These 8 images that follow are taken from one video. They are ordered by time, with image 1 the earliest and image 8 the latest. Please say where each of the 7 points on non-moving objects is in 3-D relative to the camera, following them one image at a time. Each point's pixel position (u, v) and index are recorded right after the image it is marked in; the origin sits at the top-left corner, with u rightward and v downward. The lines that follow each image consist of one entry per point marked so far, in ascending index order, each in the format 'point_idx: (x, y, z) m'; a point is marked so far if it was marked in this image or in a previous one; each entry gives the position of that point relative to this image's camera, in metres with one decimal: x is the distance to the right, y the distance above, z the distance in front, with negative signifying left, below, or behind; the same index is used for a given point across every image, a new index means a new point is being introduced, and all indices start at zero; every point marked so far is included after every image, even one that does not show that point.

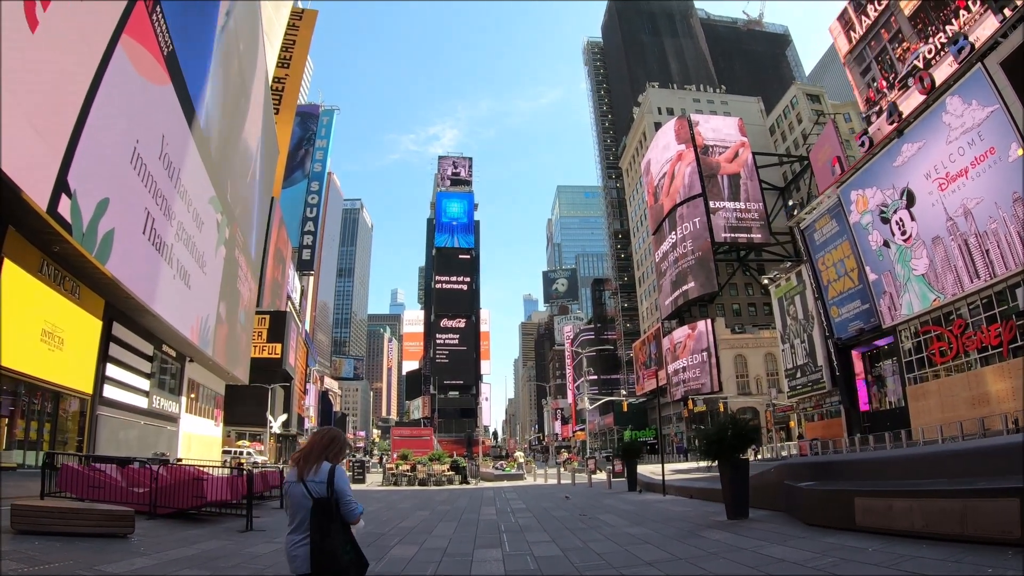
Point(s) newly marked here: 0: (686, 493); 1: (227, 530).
0: (+4.4, -5.1, +14.0) m
1: (-5.4, -4.6, +10.7) m
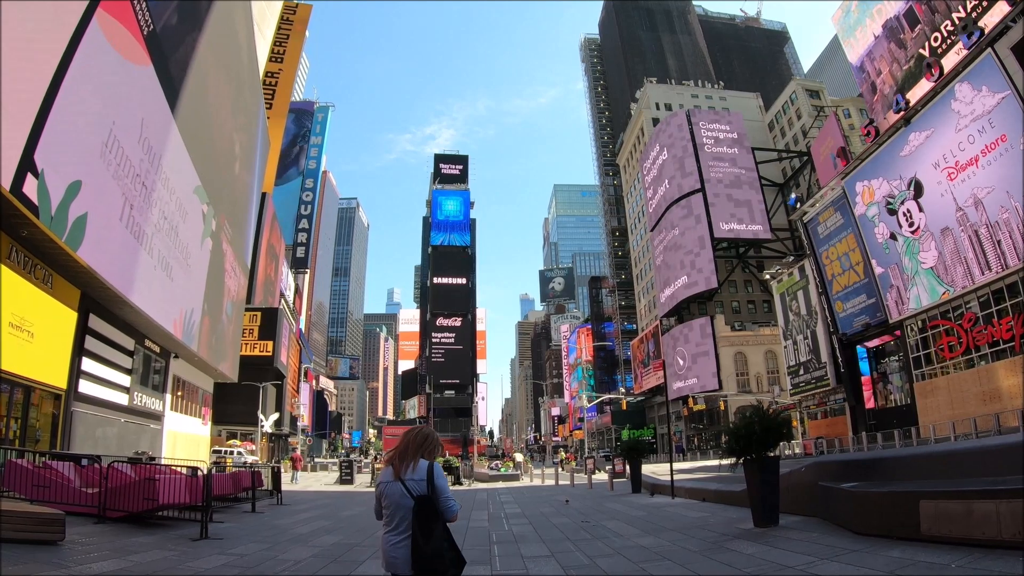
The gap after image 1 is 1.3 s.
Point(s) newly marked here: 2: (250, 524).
0: (+4.2, -4.7, +12.8) m
1: (-5.5, -4.2, +9.5) m
2: (-5.2, -4.5, +11.1) m
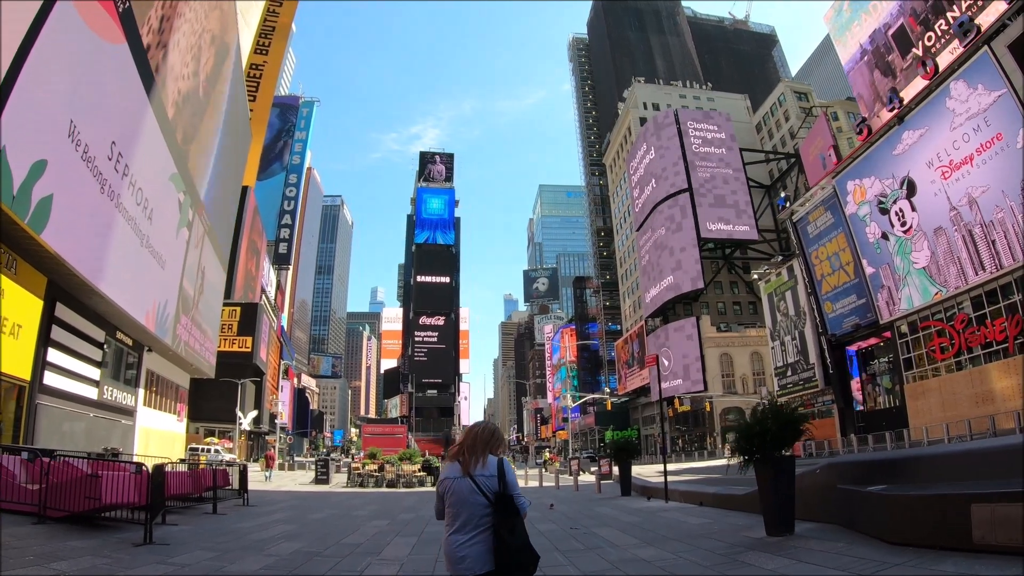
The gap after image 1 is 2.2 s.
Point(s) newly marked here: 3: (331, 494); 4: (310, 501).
0: (+3.9, -4.5, +11.9) m
1: (-5.8, -3.8, +8.4) m
2: (-5.5, -4.1, +10.0) m
3: (-6.3, -7.1, +19.6) m
4: (-5.8, -6.2, +16.6) m
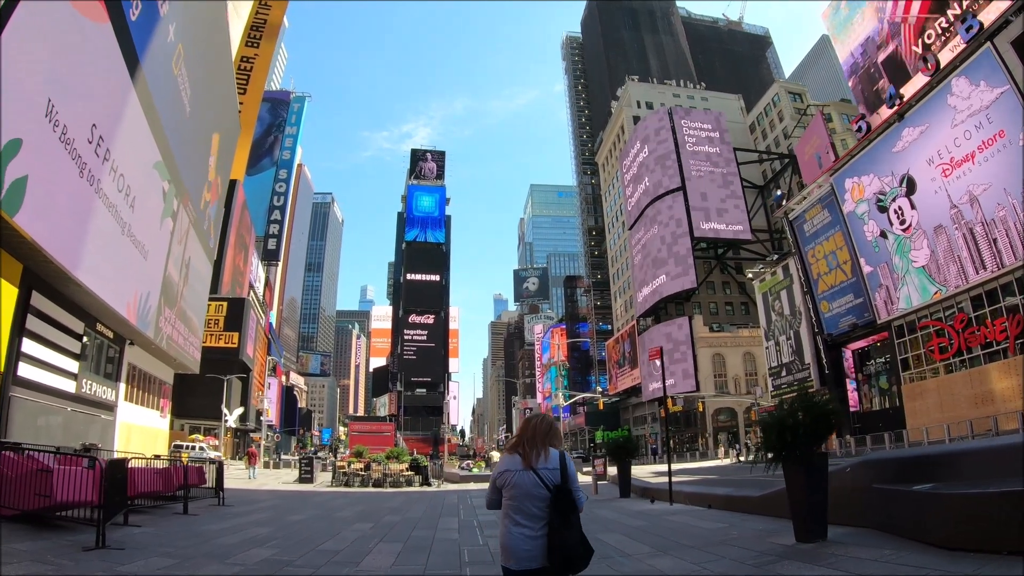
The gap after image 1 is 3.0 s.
0: (+3.8, -4.2, +11.2) m
1: (-5.8, -3.5, +7.5) m
2: (-5.6, -3.8, +9.1) m
3: (-6.5, -6.8, +18.7) m
4: (-6.0, -5.9, +15.7) m
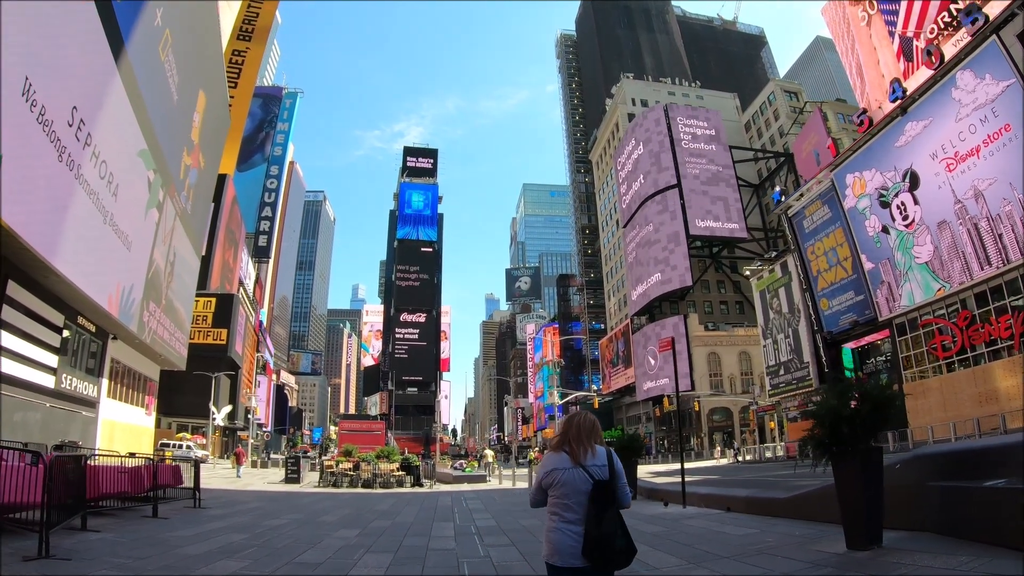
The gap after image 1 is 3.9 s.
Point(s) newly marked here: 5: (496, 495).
0: (+3.8, -4.0, +10.4) m
1: (-5.8, -3.2, +6.6) m
2: (-5.6, -3.5, +8.2) m
3: (-6.7, -6.5, +17.8) m
4: (-6.1, -5.6, +14.8) m
5: (-0.6, -7.1, +19.2) m
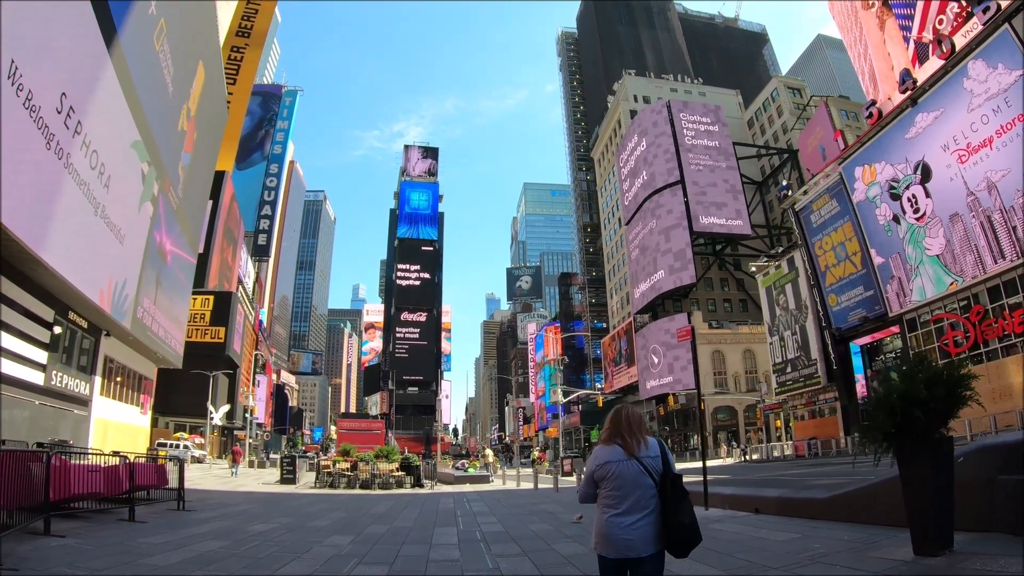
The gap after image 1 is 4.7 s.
0: (+3.9, -3.8, +9.7) m
1: (-5.7, -2.9, +5.8) m
2: (-5.4, -3.3, +7.5) m
3: (-6.5, -6.2, +17.0) m
4: (-6.0, -5.3, +14.0) m
5: (-0.4, -6.8, +18.5) m
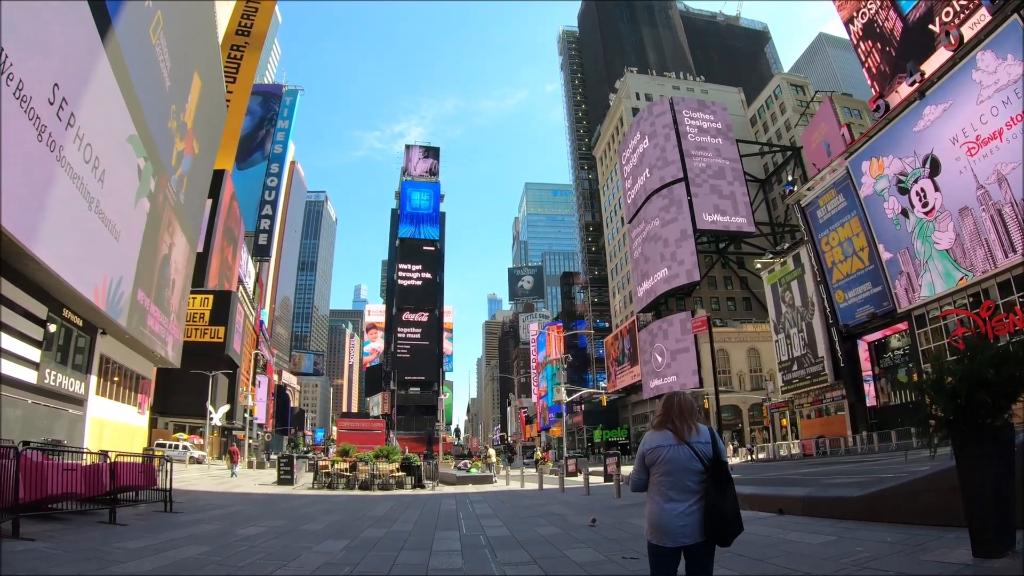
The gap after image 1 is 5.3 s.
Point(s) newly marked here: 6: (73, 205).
0: (+4.0, -3.6, +9.1) m
1: (-5.6, -2.8, +5.3) m
2: (-5.3, -3.1, +6.9) m
3: (-6.4, -6.1, +16.5) m
4: (-5.9, -5.2, +13.5) m
5: (-0.3, -6.6, +17.9) m
6: (-15.7, +3.0, +20.2) m
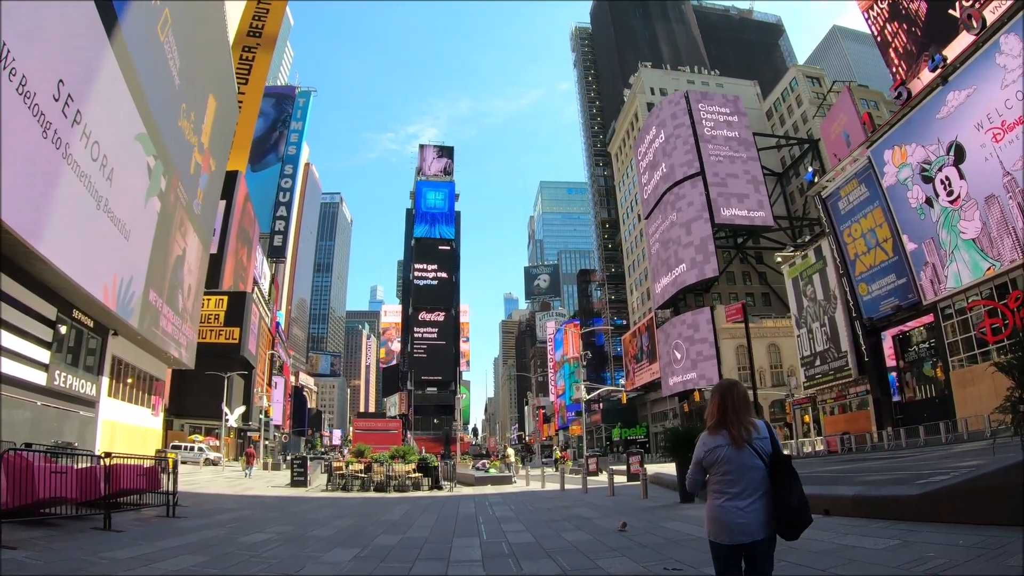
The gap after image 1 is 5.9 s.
0: (+4.3, -3.3, +8.3) m
1: (-5.3, -2.6, +4.8) m
2: (-5.1, -3.0, +6.4) m
3: (-5.9, -5.9, +16.0) m
4: (-5.4, -5.0, +13.0) m
5: (+0.3, -6.4, +17.3) m
6: (-15.2, +3.1, +19.9) m
